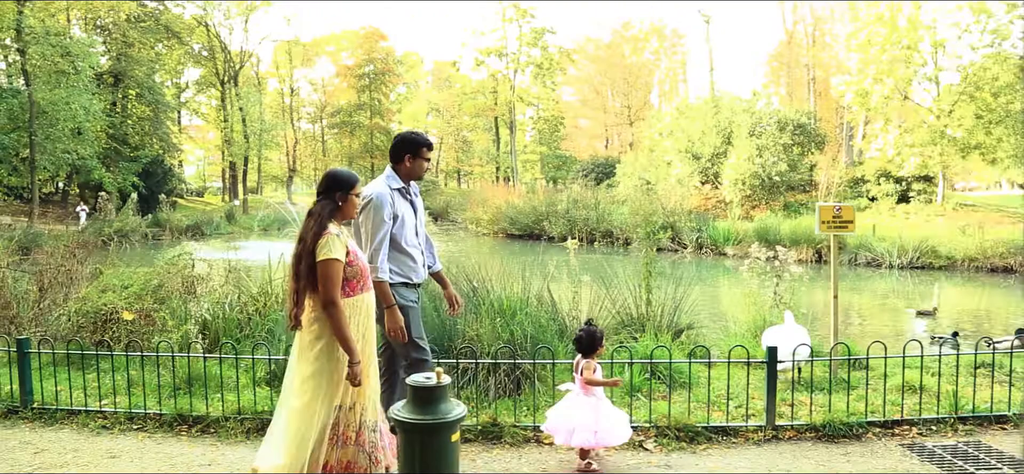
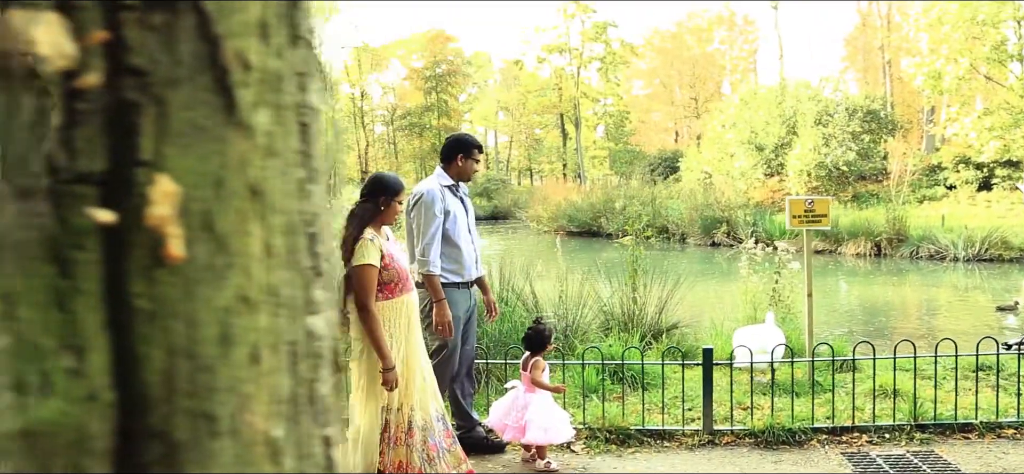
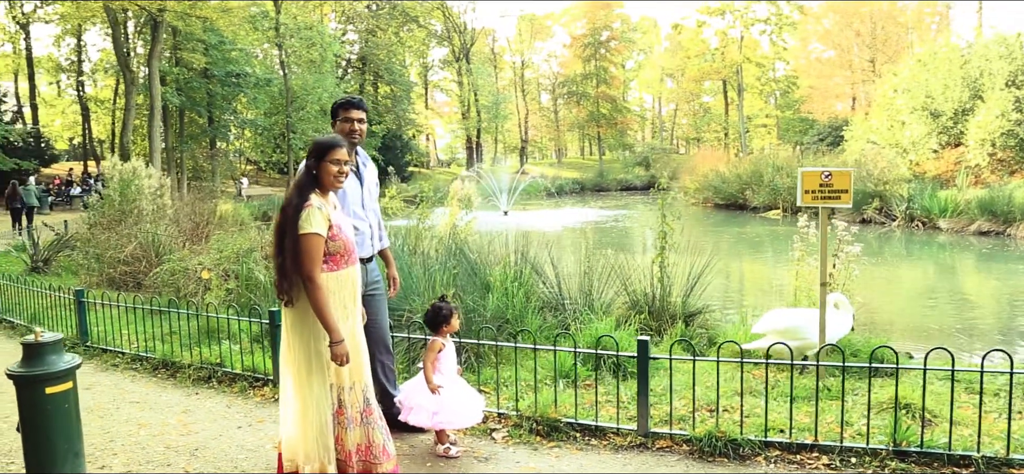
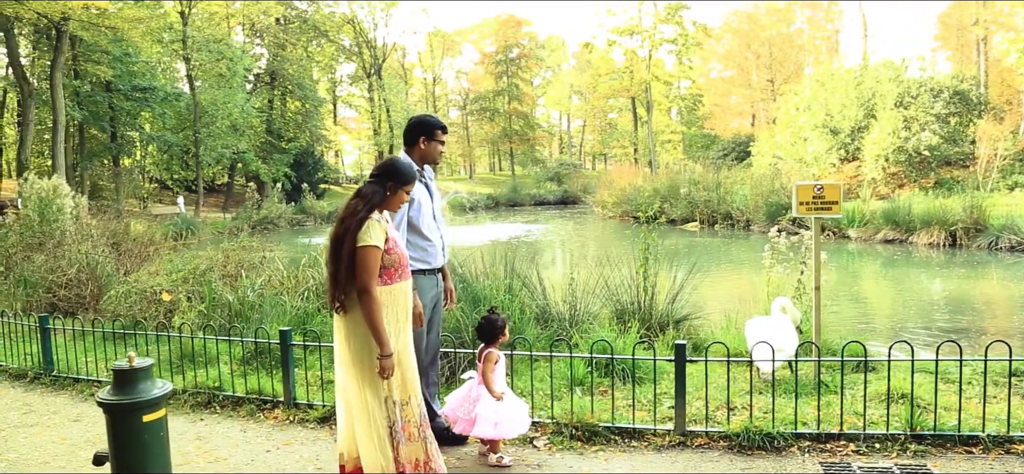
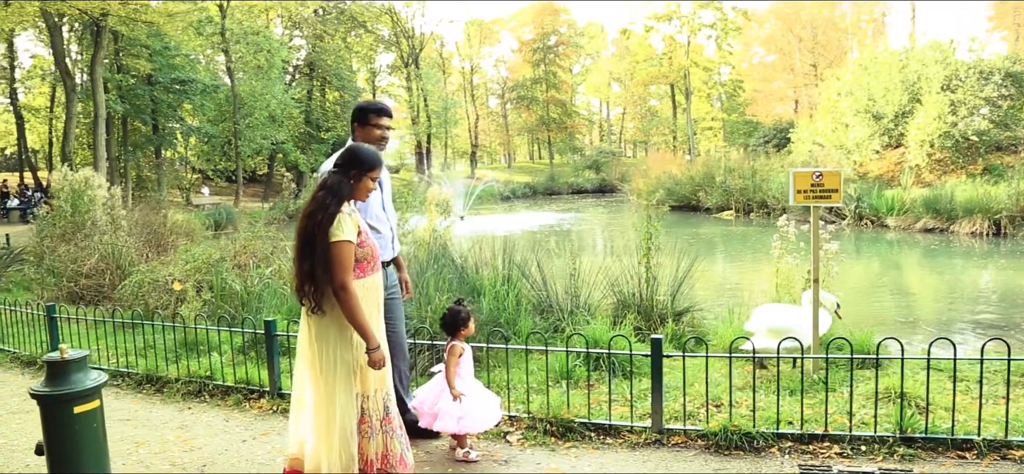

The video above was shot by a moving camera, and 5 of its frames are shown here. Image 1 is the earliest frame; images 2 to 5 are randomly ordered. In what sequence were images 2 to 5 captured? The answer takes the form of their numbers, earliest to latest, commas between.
2, 4, 5, 3
